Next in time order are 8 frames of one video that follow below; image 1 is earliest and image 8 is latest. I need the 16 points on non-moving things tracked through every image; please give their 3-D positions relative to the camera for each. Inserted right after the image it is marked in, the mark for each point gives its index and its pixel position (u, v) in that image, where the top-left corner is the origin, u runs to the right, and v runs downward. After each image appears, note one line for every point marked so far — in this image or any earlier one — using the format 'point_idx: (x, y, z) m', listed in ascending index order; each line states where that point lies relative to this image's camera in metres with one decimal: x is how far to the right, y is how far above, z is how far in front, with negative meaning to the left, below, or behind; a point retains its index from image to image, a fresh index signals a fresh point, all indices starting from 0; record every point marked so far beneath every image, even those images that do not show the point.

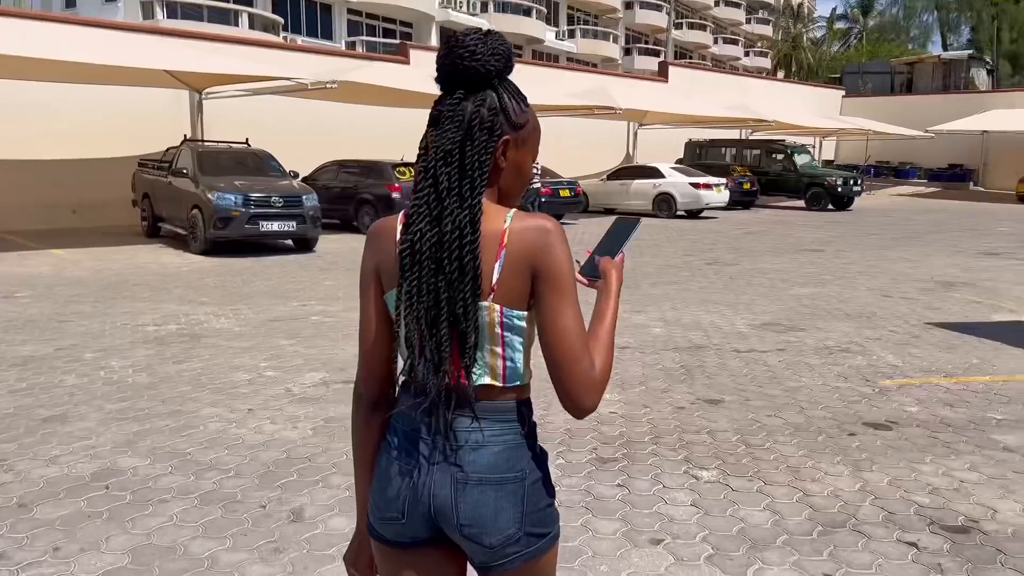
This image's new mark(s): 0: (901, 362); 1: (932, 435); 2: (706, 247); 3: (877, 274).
0: (+2.9, -0.6, +6.3) m
1: (+2.3, -0.8, +4.6) m
2: (+3.5, +0.7, +14.8) m
3: (+5.2, +0.2, +11.9) m
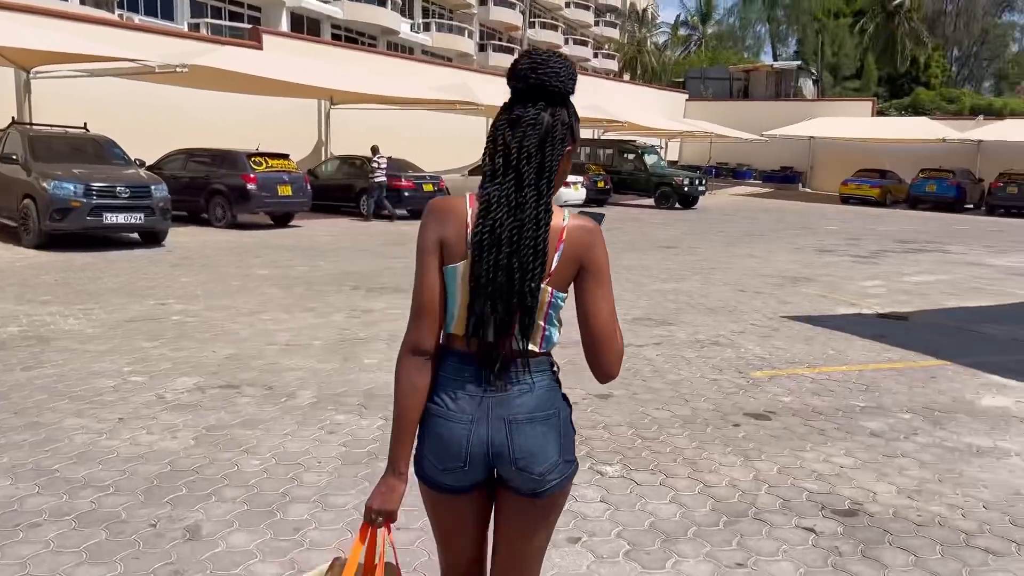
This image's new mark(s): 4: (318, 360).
0: (+2.0, -0.5, +6.7) m
1: (+1.7, -0.8, +4.9) m
2: (+1.1, +0.8, +15.1) m
3: (+3.3, +0.3, +12.6) m
4: (-1.4, -0.5, +6.1) m
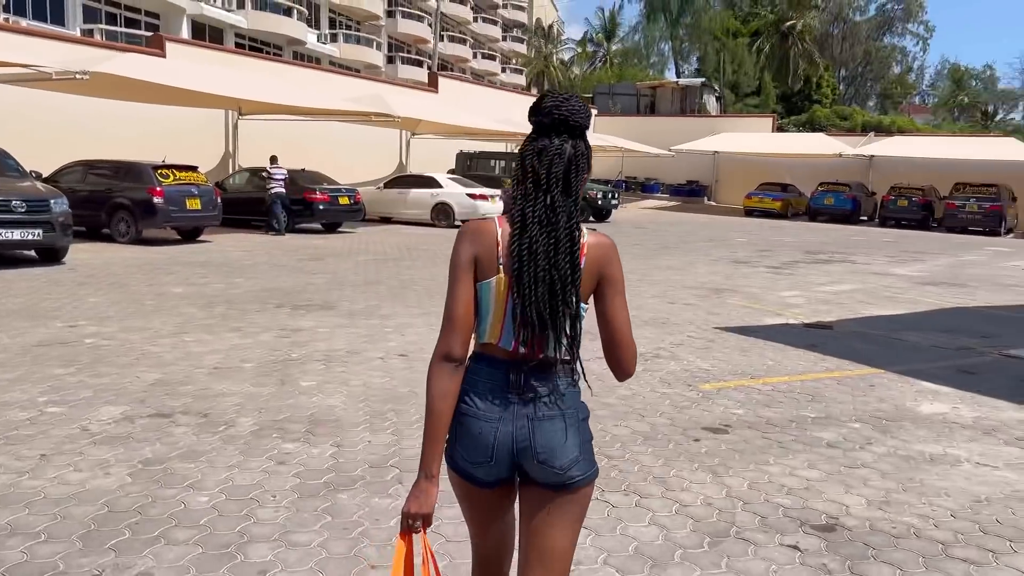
0: (+1.6, -0.6, +6.7) m
1: (+1.5, -0.9, +4.9) m
2: (-0.3, +0.6, +15.0) m
3: (+2.2, +0.1, +12.8) m
4: (-1.8, -0.7, +5.8) m
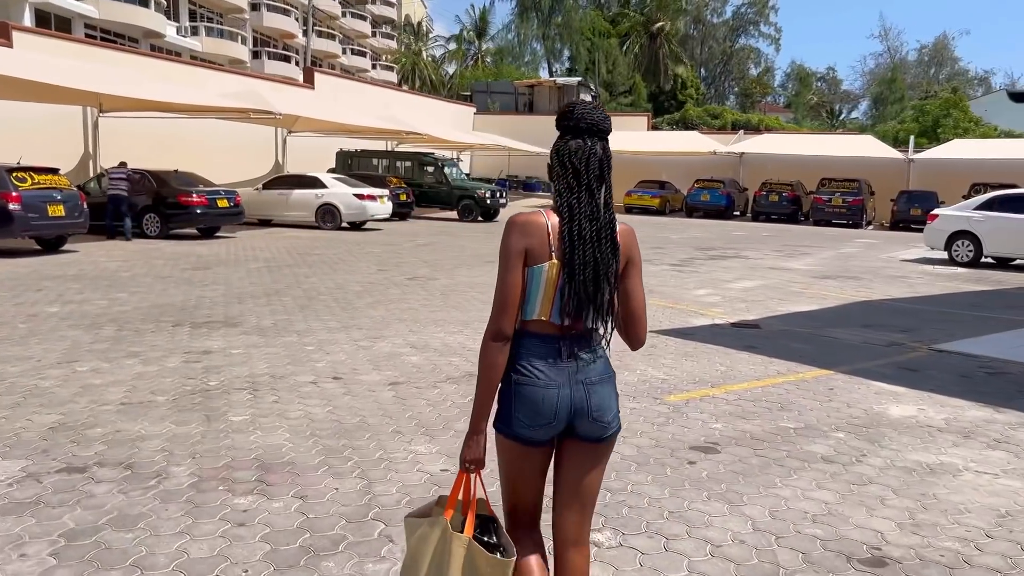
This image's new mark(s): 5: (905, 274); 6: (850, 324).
0: (+1.2, -0.7, +6.4) m
1: (+1.3, -0.9, +4.6) m
2: (-2.0, +0.5, +14.3) m
3: (+0.8, +0.1, +12.5) m
4: (-2.0, -0.8, +5.0) m
5: (+6.8, +0.2, +14.5) m
6: (+3.7, -0.4, +9.2) m
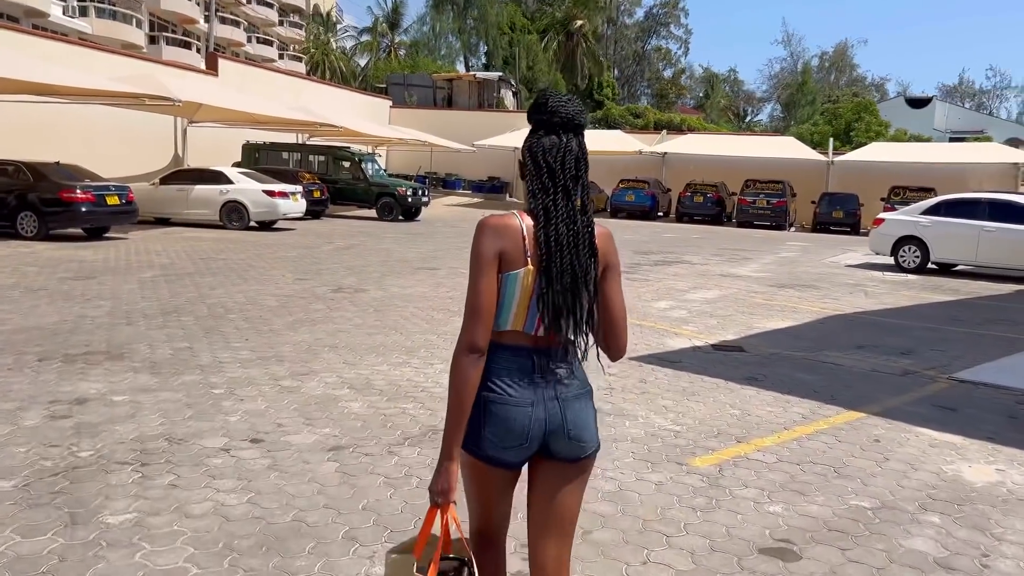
0: (+1.0, -0.8, +5.2) m
1: (+1.4, -1.1, +3.4) m
2: (-3.0, +0.3, +12.7) m
3: (0.0, -0.1, +11.2) m
4: (-2.0, -1.0, +3.4) m
5: (+5.7, +0.1, +13.8) m
6: (+3.2, -0.6, +8.3) m
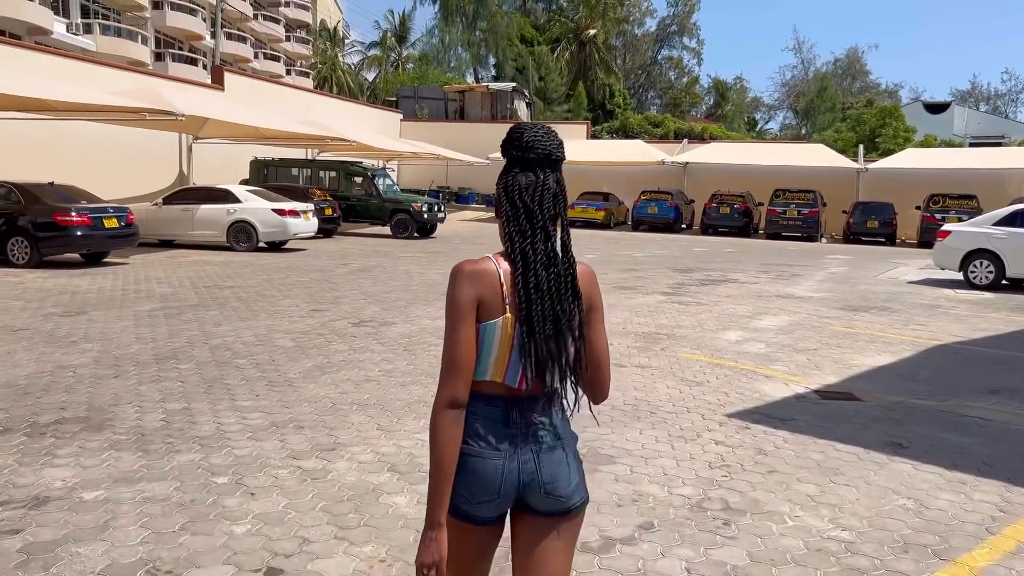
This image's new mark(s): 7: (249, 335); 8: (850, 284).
0: (+1.5, -1.1, +3.9) m
1: (+1.8, -1.3, +2.0) m
2: (-2.5, -0.1, +11.4) m
3: (+0.5, -0.4, +9.9) m
4: (-1.6, -1.3, +2.1) m
5: (+6.3, -0.2, +12.4) m
6: (+3.7, -0.8, +6.9) m
7: (-2.7, -0.5, +8.6) m
8: (+6.0, +0.1, +14.9) m
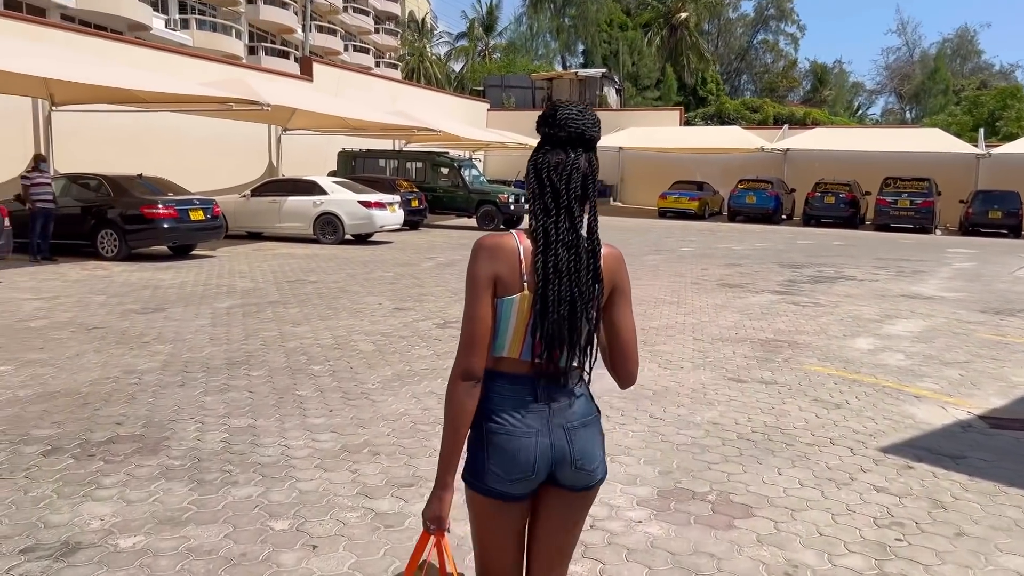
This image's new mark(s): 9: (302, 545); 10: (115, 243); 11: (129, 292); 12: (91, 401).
0: (+1.9, -1.2, +2.9) m
1: (+2.1, -1.4, +1.0) m
2: (-1.3, -0.1, +10.8) m
3: (+1.6, -0.4, +8.9) m
4: (-1.3, -1.3, +1.4) m
5: (+7.5, -0.2, +10.9) m
6: (+4.5, -0.9, +5.6) m
7: (-1.8, -0.5, +8.0) m
8: (+7.6, +0.1, +13.4) m
9: (-0.9, -1.1, +3.5) m
10: (-6.9, +0.8, +14.6) m
11: (-4.9, 0.0, +10.8) m
12: (-2.8, -0.8, +5.6) m
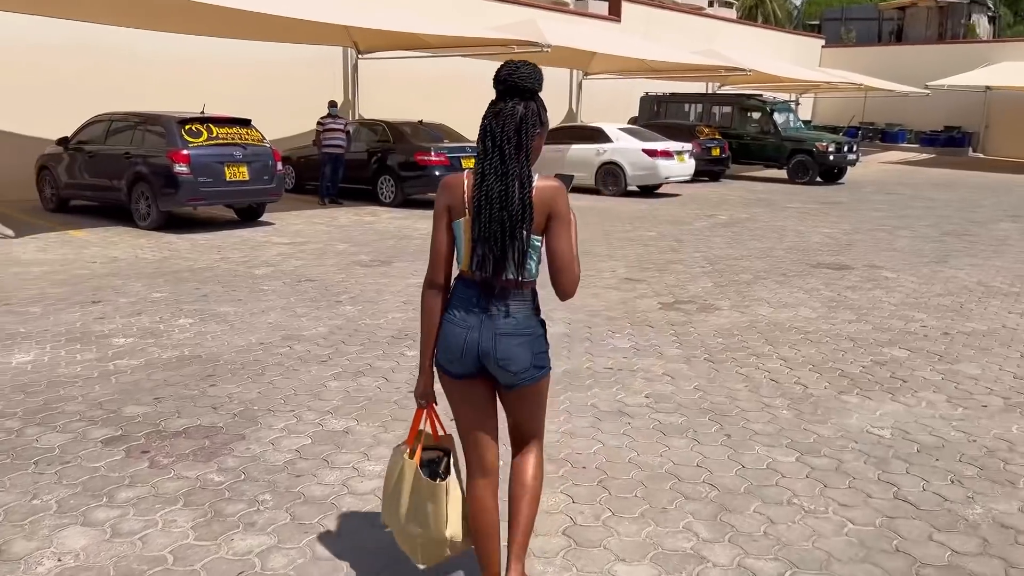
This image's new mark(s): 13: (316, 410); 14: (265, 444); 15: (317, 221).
0: (+1.5, -1.4, +0.8) m
1: (+1.0, -1.7, -1.0) m
2: (+1.7, +0.3, +9.2) m
3: (+3.5, -0.3, +6.4) m
4: (-2.0, -1.4, +0.6) m
5: (+9.8, -0.5, +6.0) m
6: (+5.0, -1.1, +2.4) m
7: (+0.1, -0.2, +6.8) m
8: (+10.8, 0.0, +8.3) m
9: (-0.8, -1.1, +2.4) m
10: (-2.1, +1.8, +14.7) m
11: (-1.7, +0.6, +10.6) m
12: (-1.8, -0.5, +5.1) m
13: (-1.0, -0.6, +4.5) m
14: (-1.2, -0.7, +4.0) m
15: (-2.9, +1.0, +12.4) m
